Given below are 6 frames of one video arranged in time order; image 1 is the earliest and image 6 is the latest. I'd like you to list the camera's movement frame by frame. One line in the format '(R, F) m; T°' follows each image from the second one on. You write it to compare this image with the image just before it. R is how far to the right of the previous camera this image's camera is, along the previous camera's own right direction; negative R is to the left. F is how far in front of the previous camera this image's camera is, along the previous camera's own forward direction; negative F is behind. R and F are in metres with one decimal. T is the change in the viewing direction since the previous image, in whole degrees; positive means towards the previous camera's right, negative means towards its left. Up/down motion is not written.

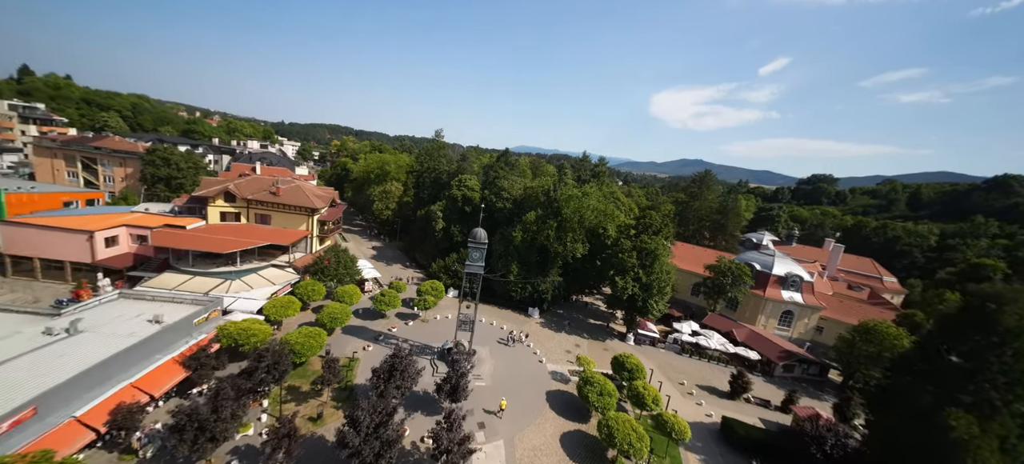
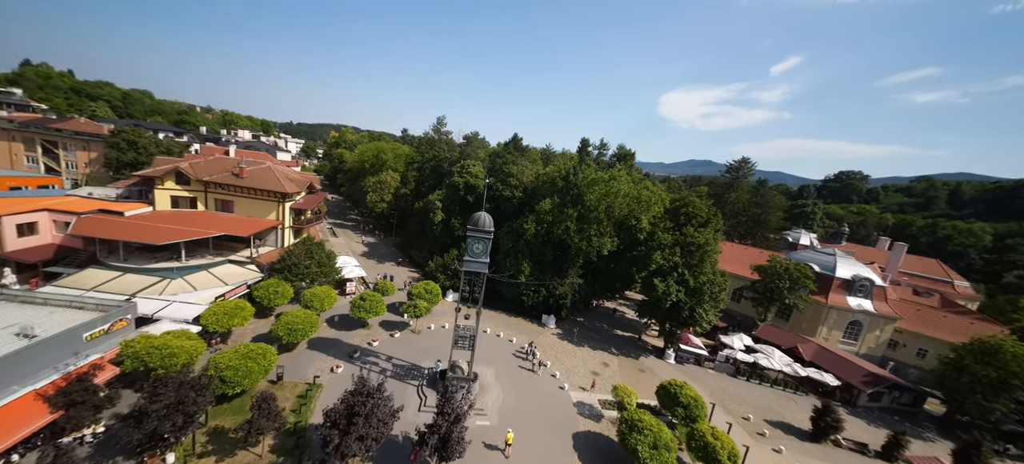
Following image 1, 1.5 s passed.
(-0.6, +7.0) m; -1°
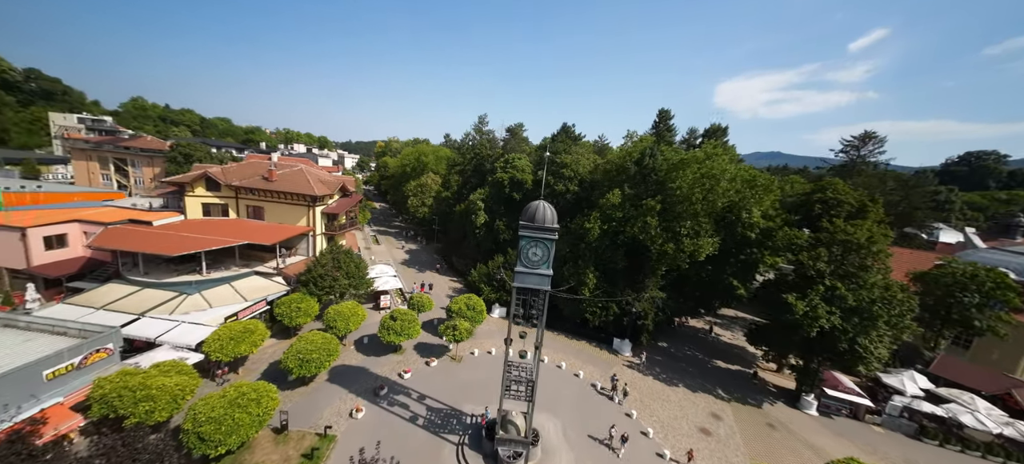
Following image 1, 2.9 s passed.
(-1.2, +6.1) m; -8°
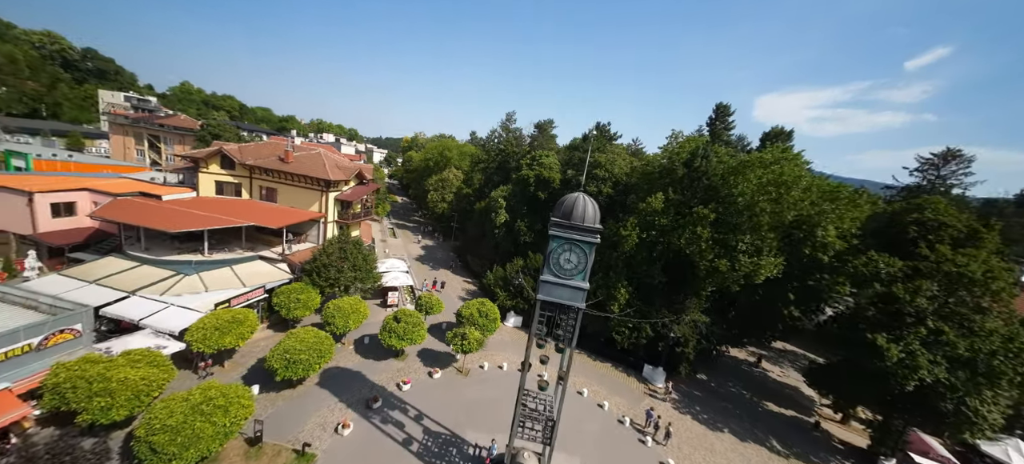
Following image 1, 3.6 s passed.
(-0.3, +2.7) m; -3°
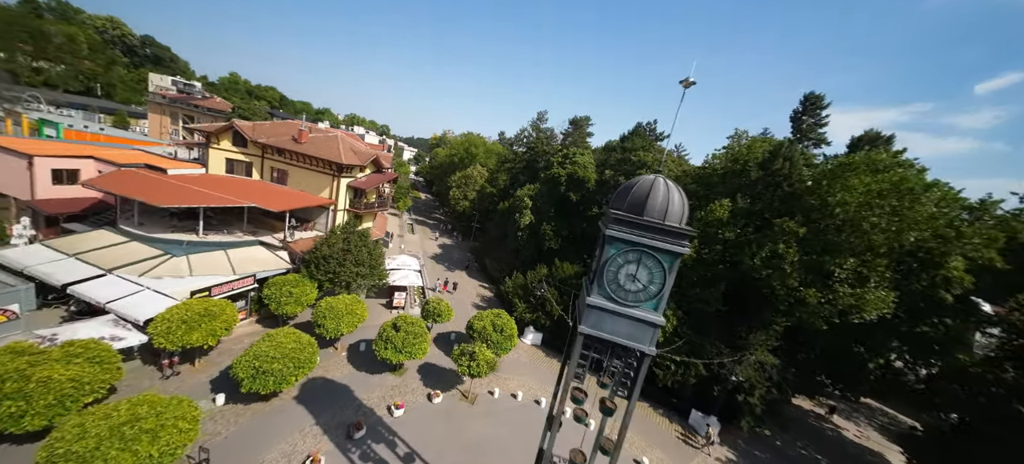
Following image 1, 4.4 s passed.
(-0.3, +3.4) m; -4°
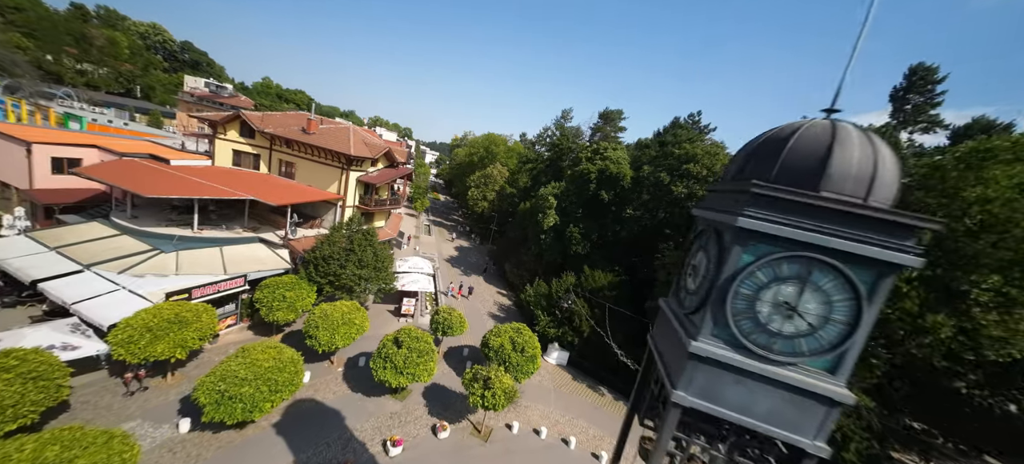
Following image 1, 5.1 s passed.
(-0.3, +2.8) m; -3°
